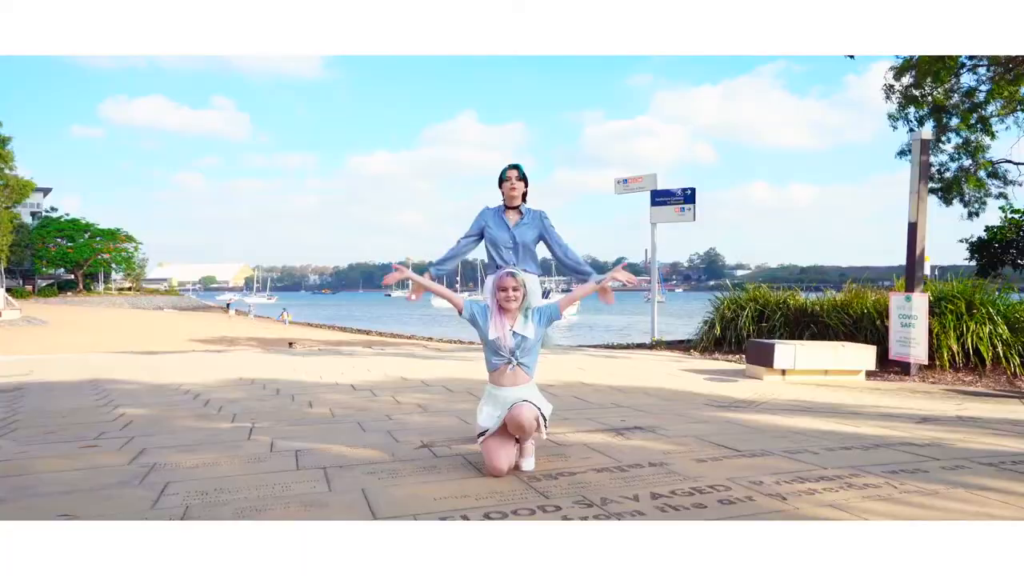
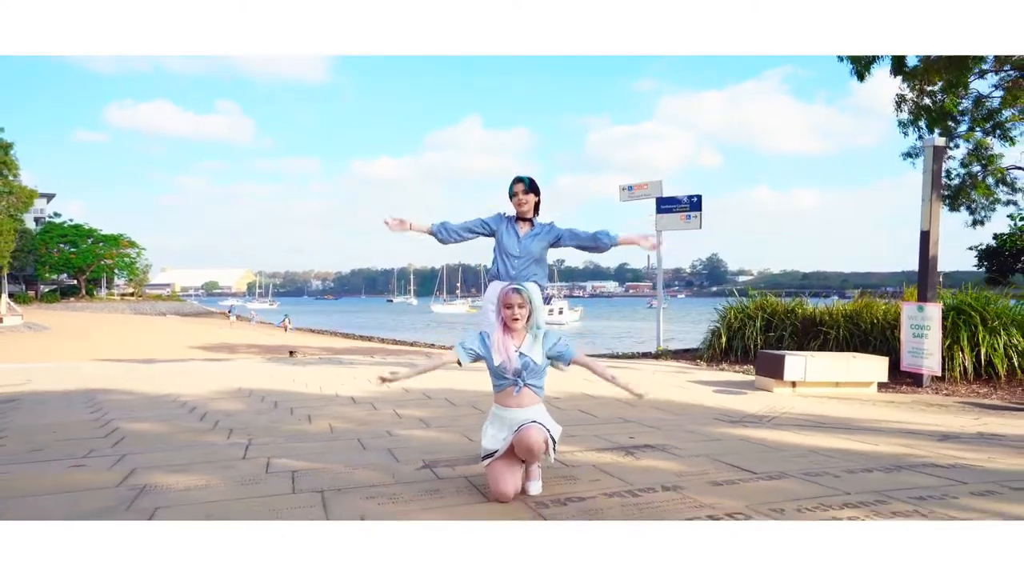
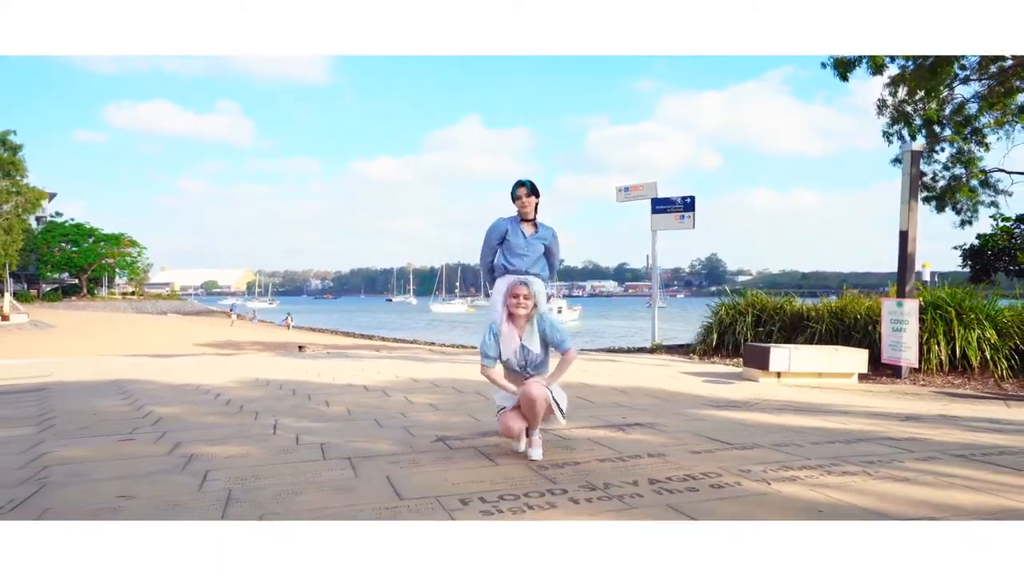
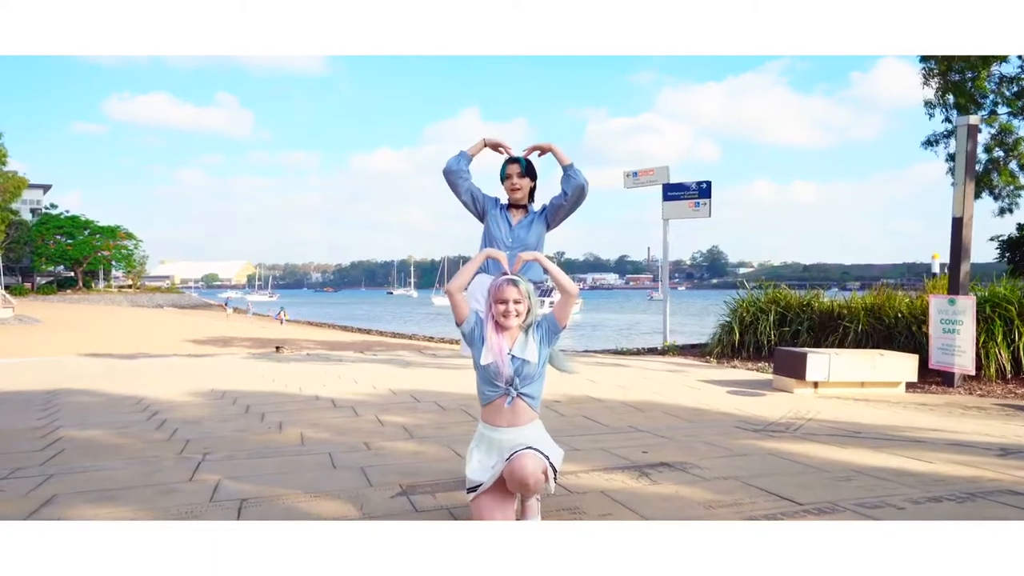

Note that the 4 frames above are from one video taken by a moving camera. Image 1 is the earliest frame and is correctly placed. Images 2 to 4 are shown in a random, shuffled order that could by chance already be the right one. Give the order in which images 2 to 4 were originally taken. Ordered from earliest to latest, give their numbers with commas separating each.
4, 2, 3
